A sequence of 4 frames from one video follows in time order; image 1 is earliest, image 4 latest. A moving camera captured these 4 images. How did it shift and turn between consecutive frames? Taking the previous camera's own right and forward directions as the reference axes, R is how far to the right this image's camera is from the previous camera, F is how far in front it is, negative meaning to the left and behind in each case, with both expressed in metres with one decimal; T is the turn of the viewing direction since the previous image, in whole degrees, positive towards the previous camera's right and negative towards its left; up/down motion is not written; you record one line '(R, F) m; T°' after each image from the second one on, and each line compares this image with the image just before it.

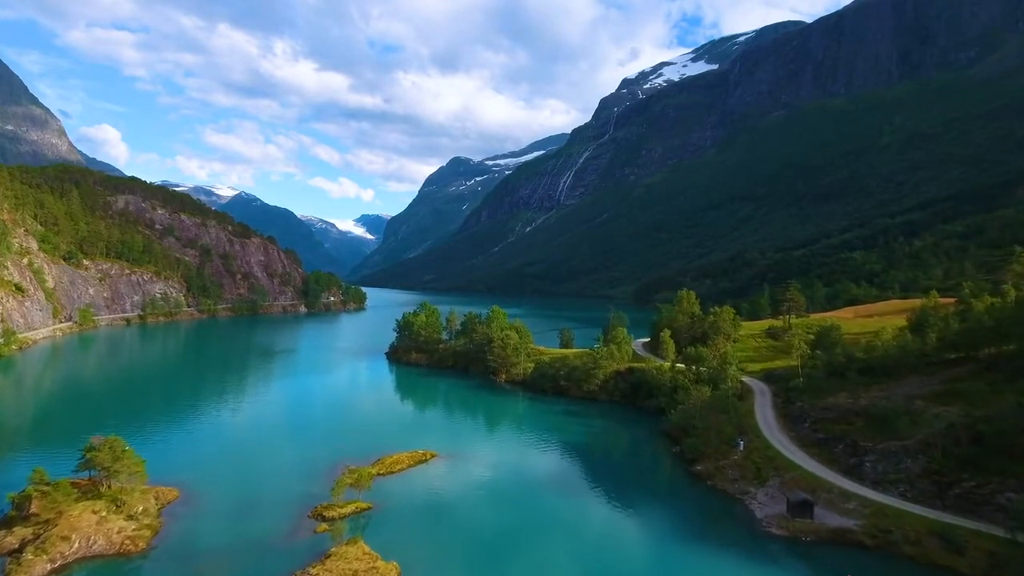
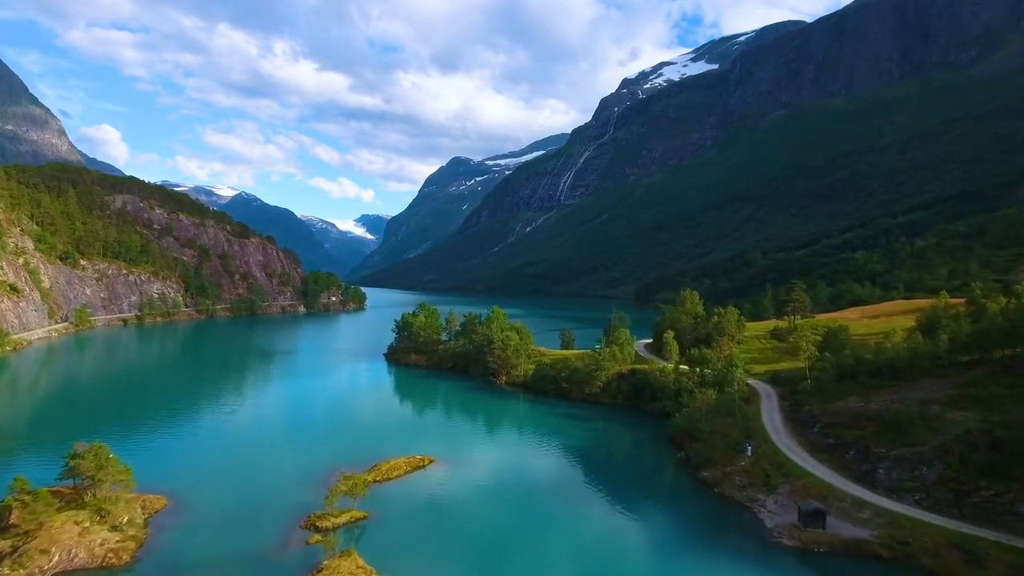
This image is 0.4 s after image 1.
(0.0, +1.4) m; 0°
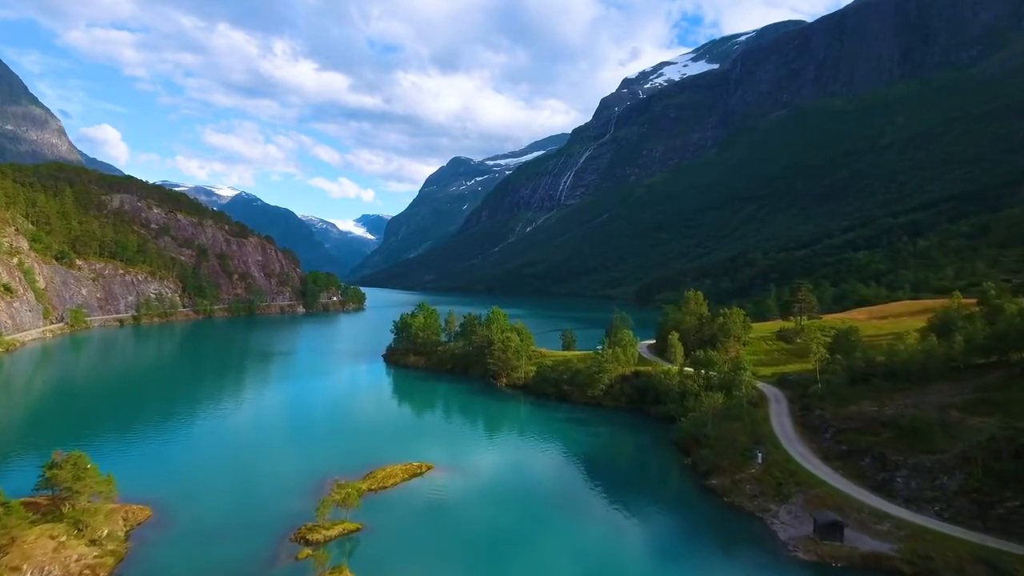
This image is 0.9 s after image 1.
(0.0, +1.7) m; 0°
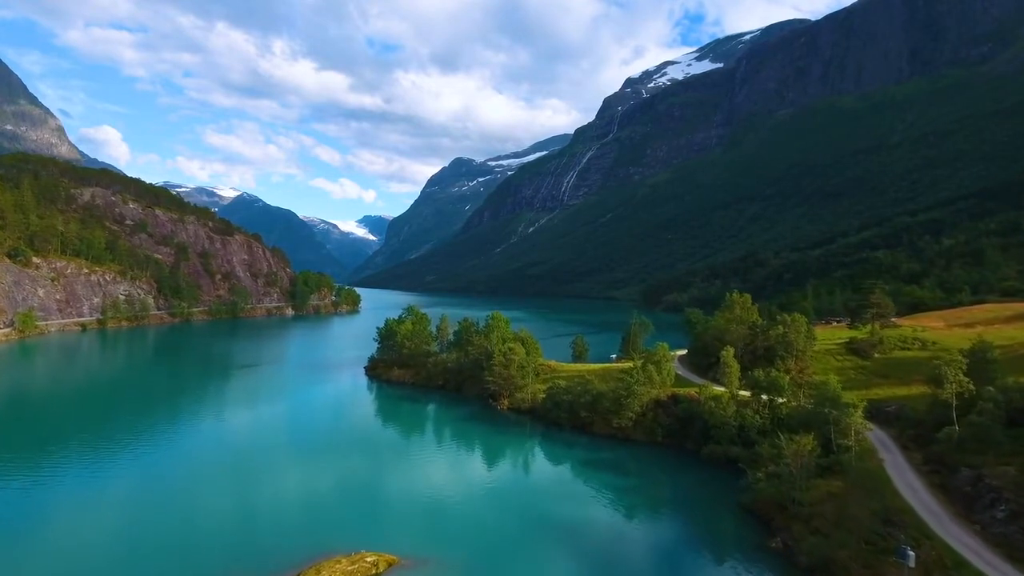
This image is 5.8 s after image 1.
(-0.2, +15.6) m; 0°
